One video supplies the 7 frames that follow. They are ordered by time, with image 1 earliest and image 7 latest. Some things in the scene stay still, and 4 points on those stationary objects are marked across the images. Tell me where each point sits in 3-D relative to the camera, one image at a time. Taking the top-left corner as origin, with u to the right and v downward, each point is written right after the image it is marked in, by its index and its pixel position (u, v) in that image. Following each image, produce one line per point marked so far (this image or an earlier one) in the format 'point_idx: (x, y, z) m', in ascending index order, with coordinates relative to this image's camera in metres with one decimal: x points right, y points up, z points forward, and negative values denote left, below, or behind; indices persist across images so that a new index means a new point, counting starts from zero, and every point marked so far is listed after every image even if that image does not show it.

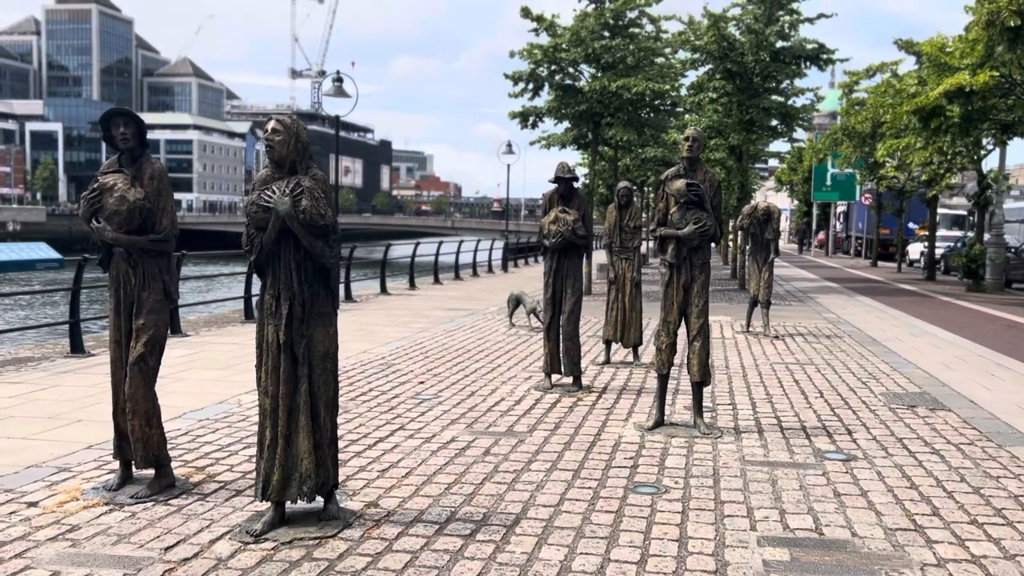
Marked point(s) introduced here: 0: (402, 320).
0: (-2.3, -0.6, +17.0) m
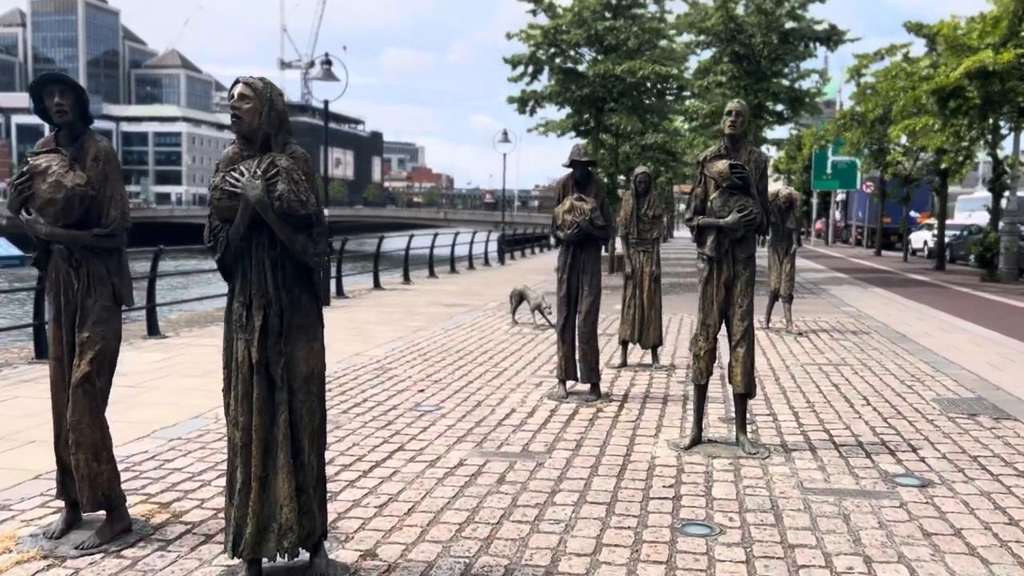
0: (-2.2, -0.6, +15.9) m
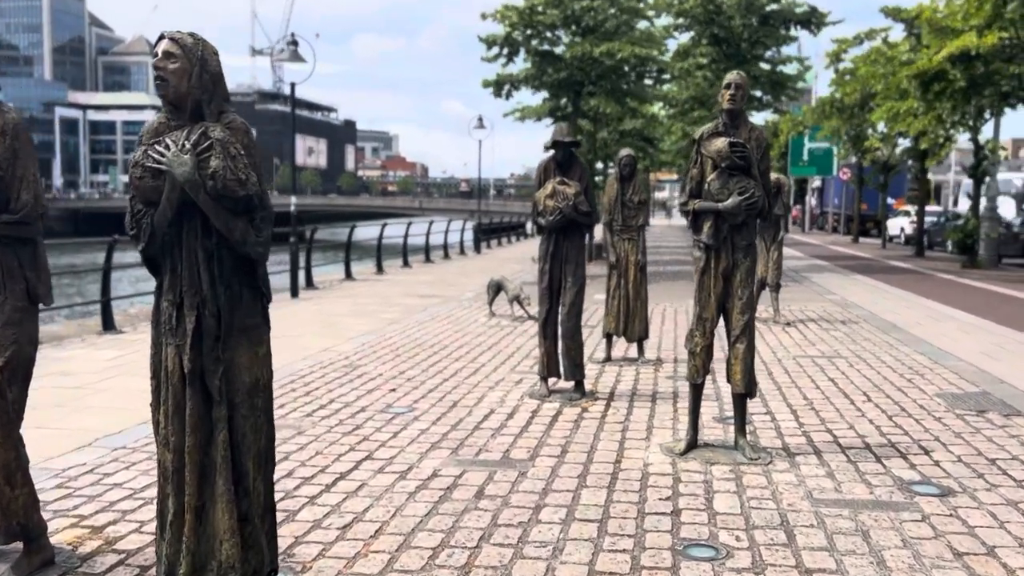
0: (-2.6, -0.4, +15.2) m
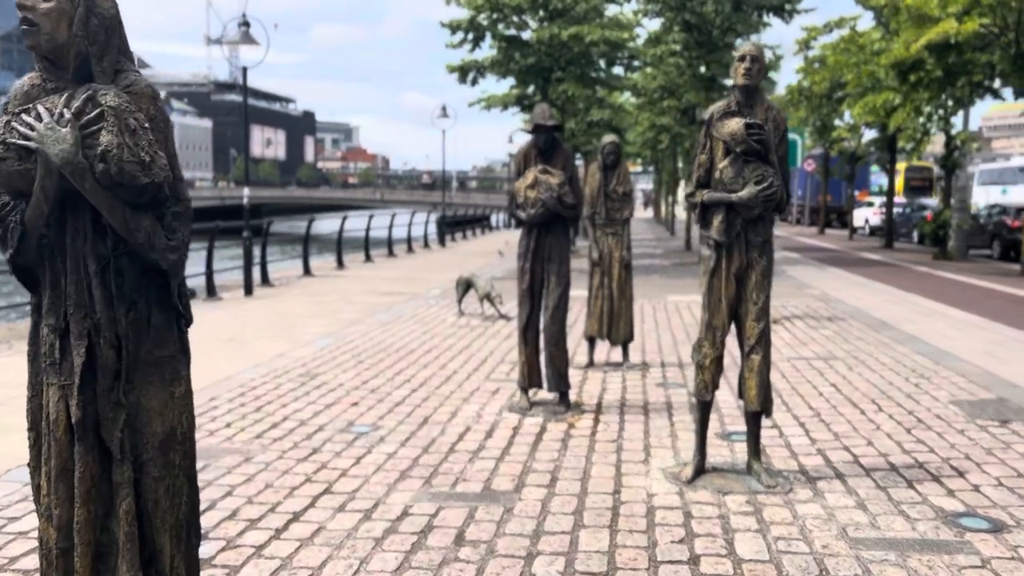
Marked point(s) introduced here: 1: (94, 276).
0: (-3.1, -0.4, +14.3) m
1: (-1.3, 0.0, +2.6) m
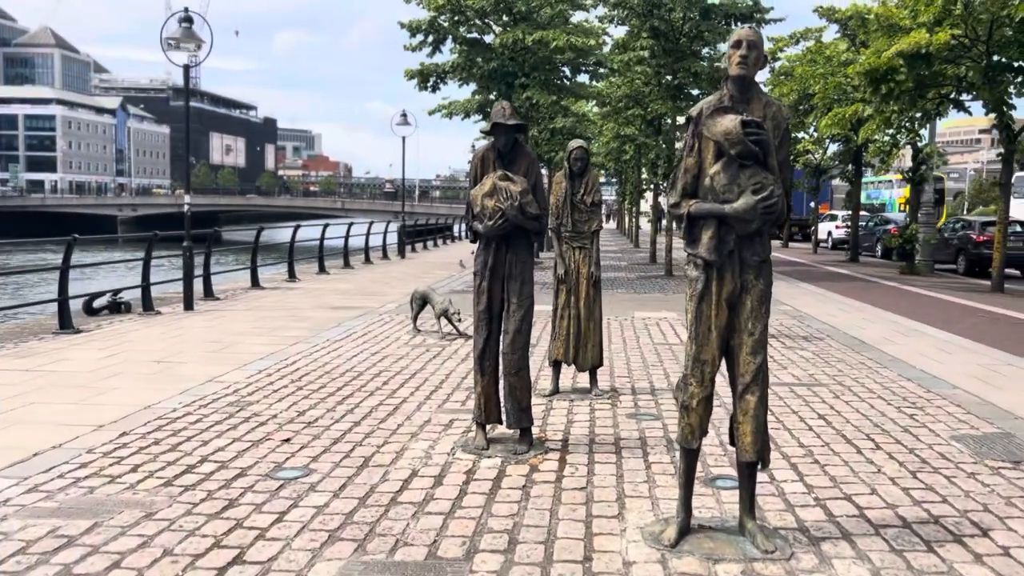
0: (-3.8, -0.6, +13.2) m
1: (-1.4, -0.1, +1.7) m
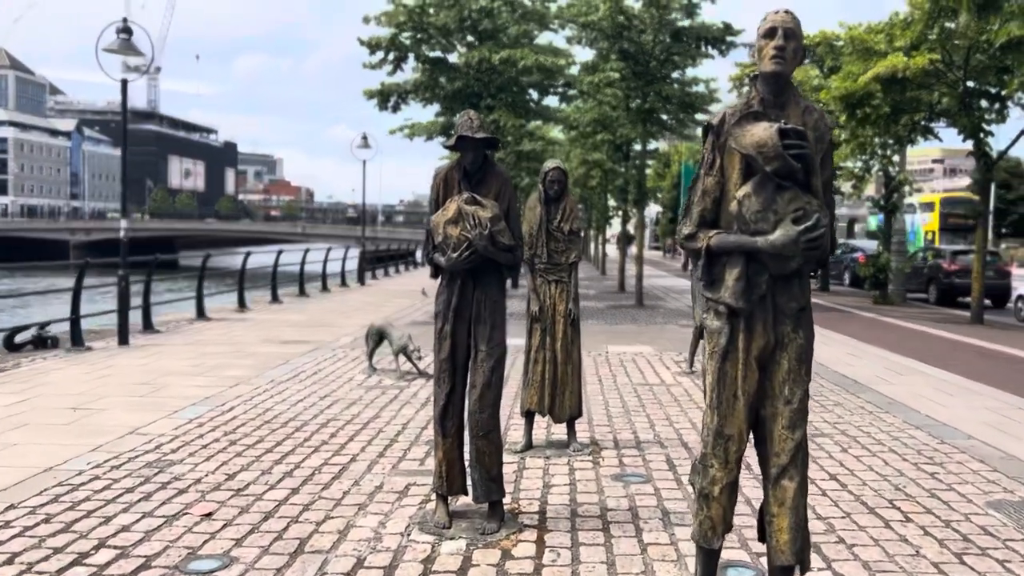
0: (-4.3, -1.1, +12.0) m
1: (-1.4, -0.2, +0.6) m
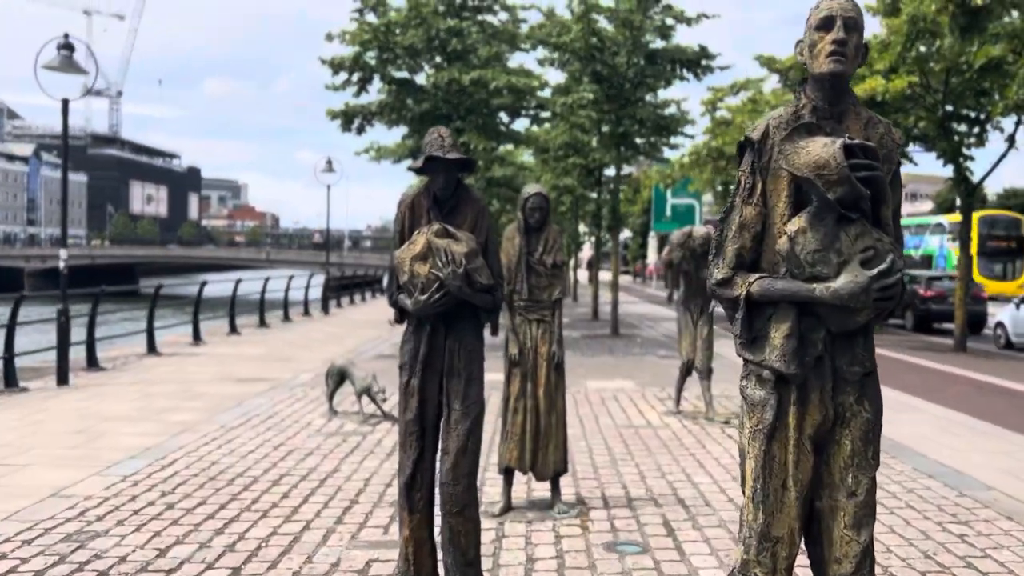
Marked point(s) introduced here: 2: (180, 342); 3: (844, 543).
0: (-4.6, -1.5, +11.0) m
1: (-1.4, -0.3, -0.3) m
2: (-7.2, -1.2, +18.3) m
3: (+1.1, -0.8, +2.7) m
